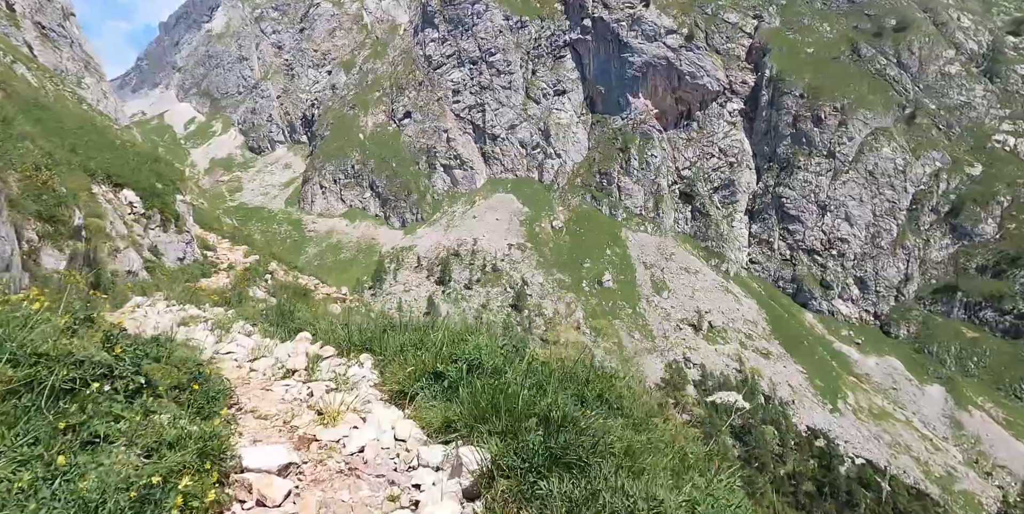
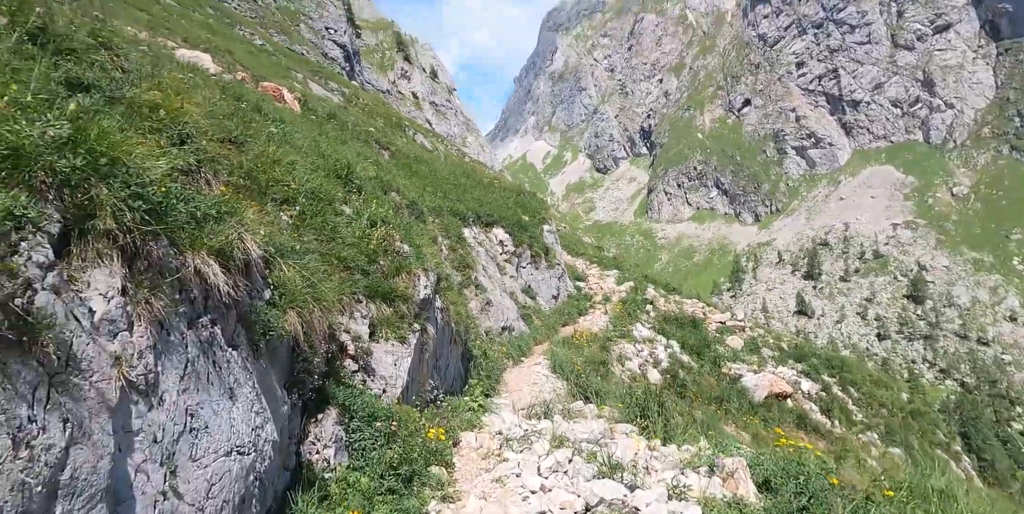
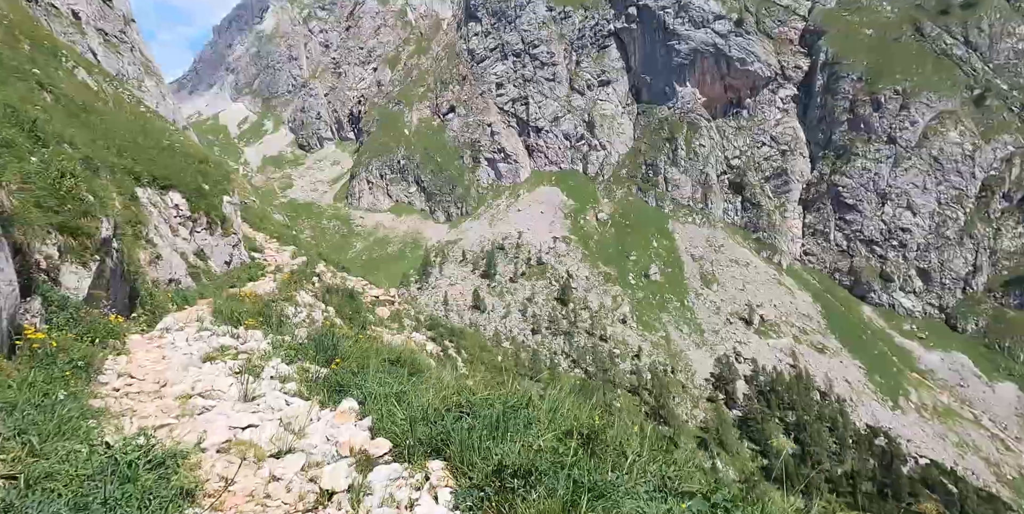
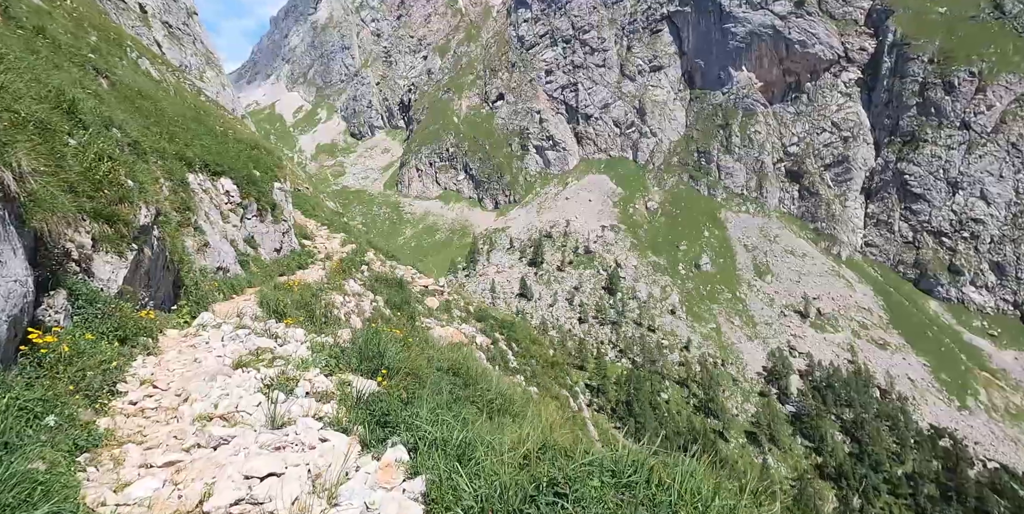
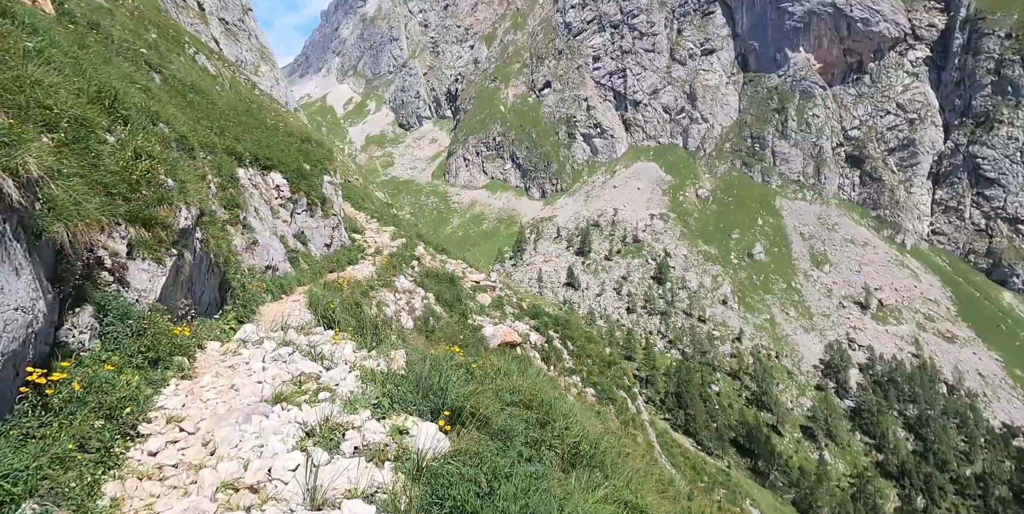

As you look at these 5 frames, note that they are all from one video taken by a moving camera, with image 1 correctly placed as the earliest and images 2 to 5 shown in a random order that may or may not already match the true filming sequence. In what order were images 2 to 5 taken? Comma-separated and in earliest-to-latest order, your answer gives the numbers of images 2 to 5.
3, 4, 5, 2
